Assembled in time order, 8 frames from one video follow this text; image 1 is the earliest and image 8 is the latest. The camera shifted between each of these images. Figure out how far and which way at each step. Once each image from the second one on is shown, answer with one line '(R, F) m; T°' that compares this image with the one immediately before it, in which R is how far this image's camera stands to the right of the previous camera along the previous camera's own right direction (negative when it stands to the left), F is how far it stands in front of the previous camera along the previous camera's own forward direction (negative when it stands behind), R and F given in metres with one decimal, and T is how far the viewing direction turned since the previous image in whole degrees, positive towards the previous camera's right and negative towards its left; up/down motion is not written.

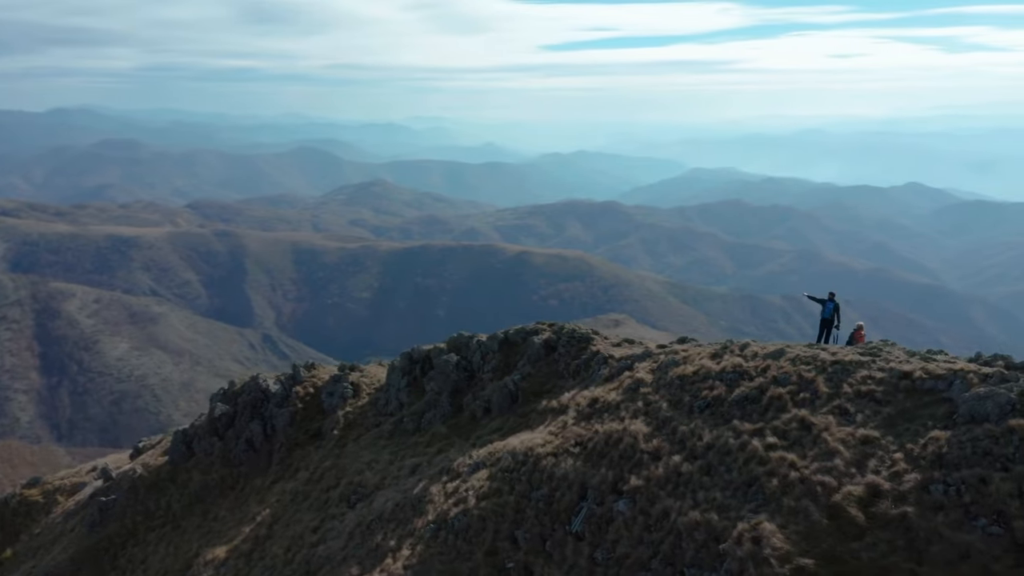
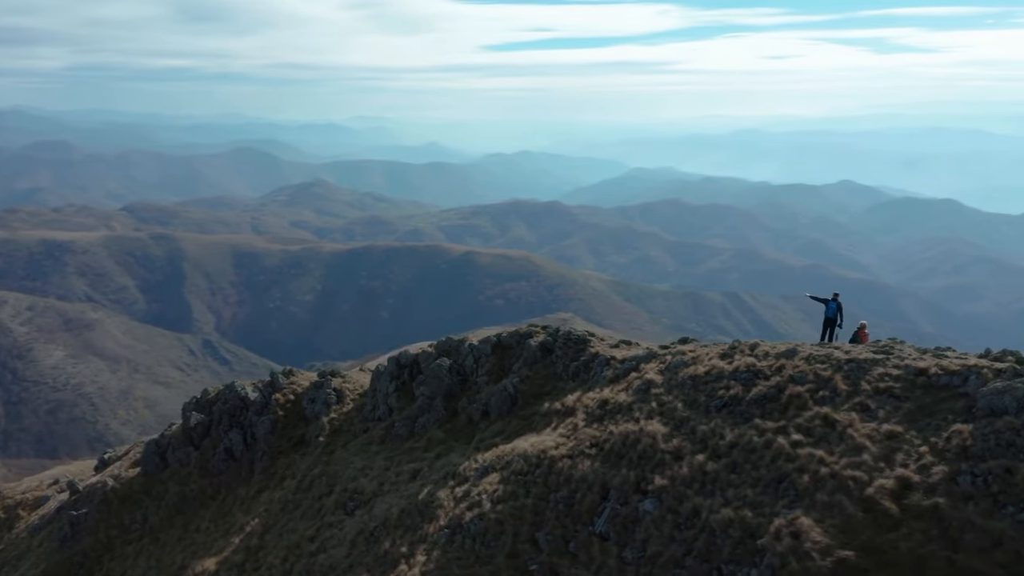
(-1.6, -0.1) m; +4°
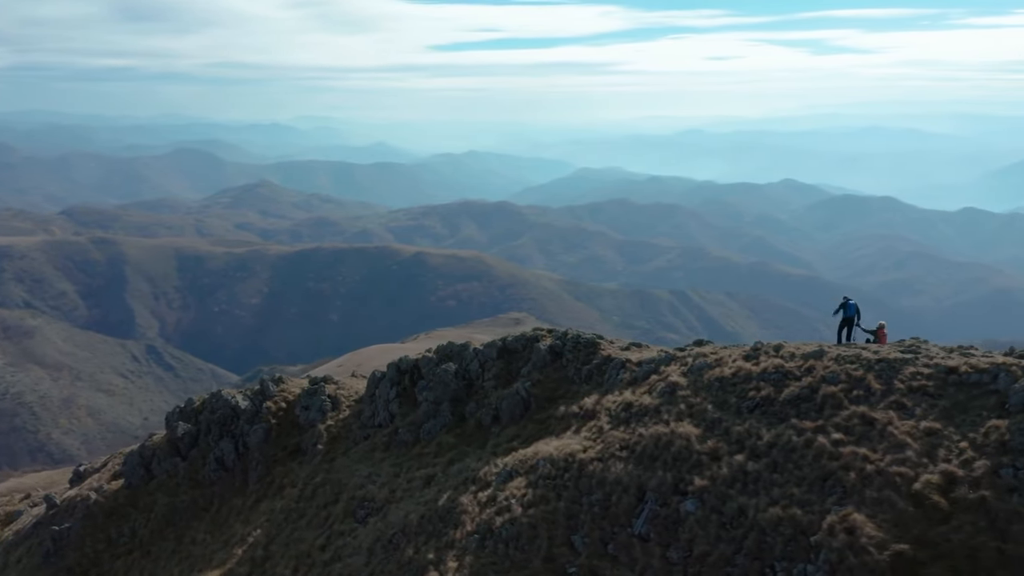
(-1.9, -0.1) m; +4°
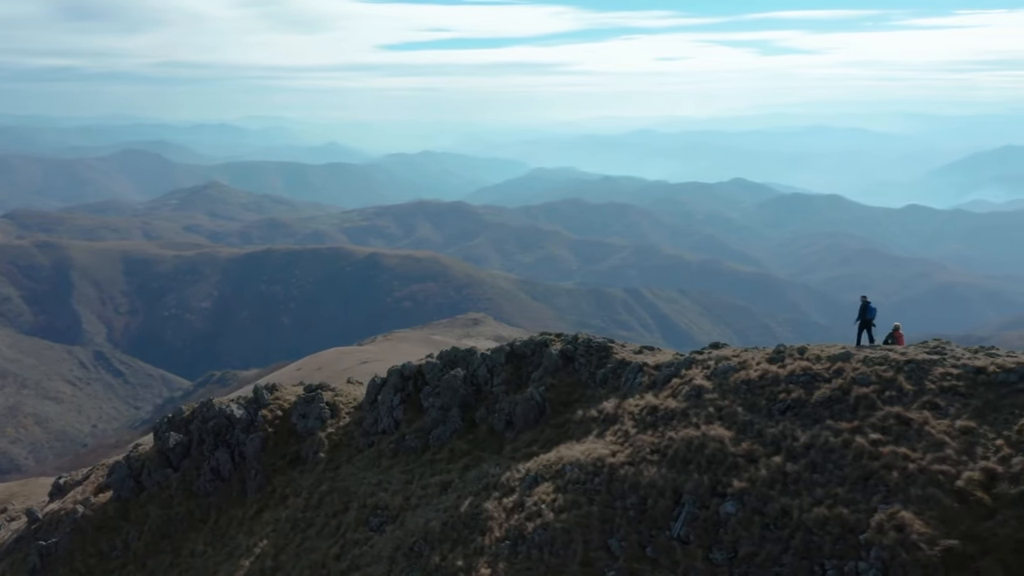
(-1.8, -0.1) m; +3°
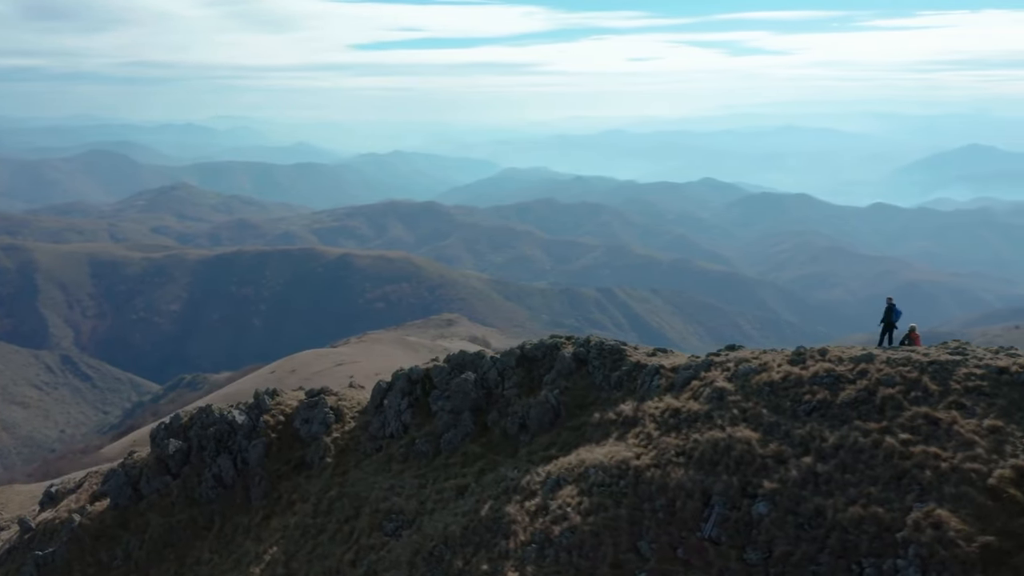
(-1.3, -0.1) m; +2°
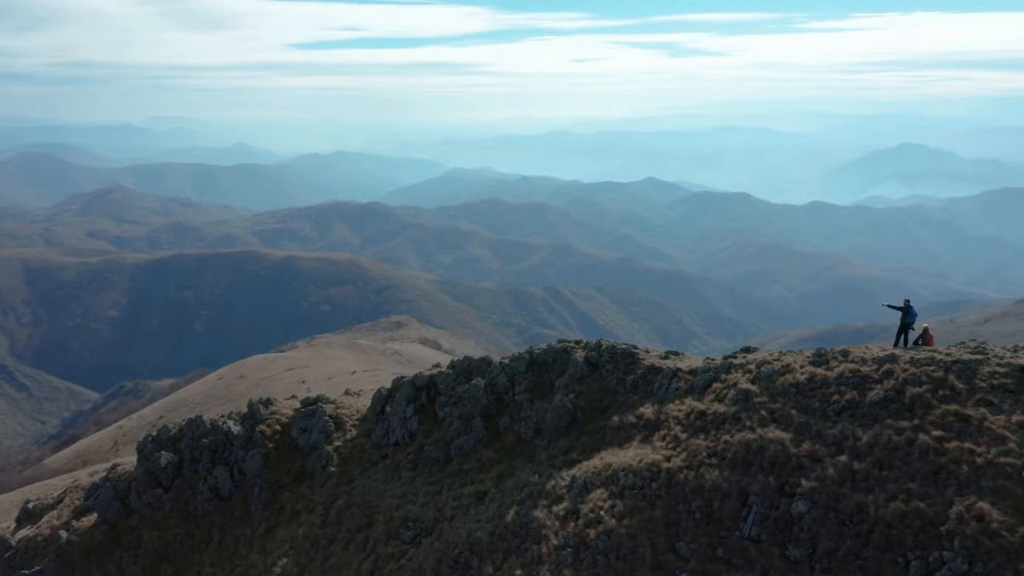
(-2.1, -0.1) m; +4°
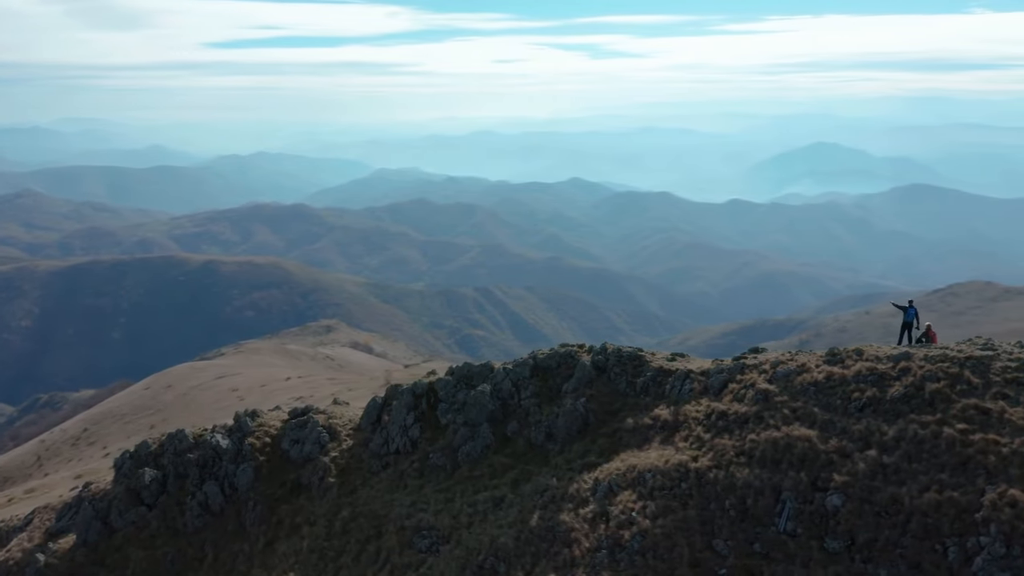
(-2.6, -0.1) m; +5°
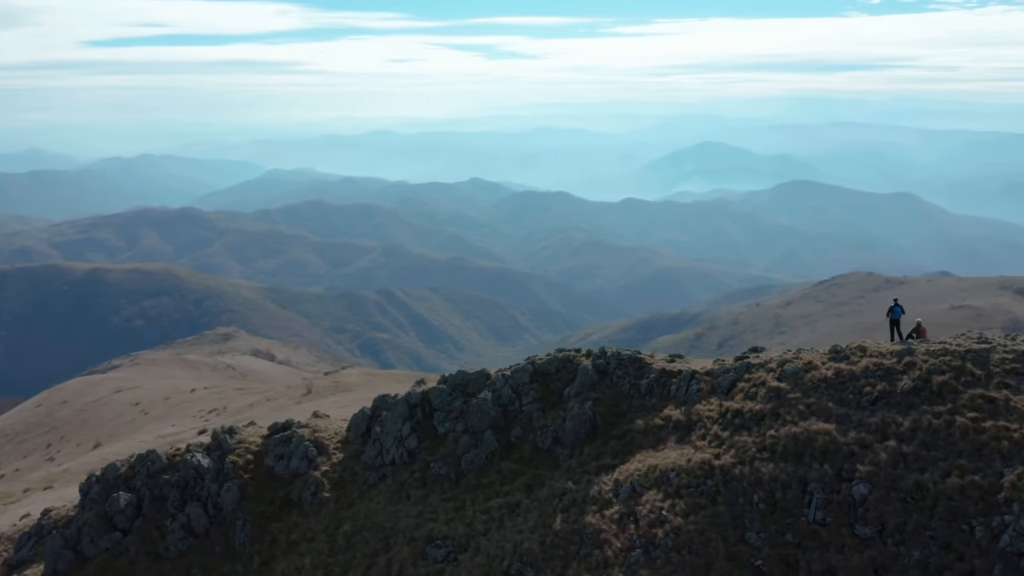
(-3.4, -0.1) m; +7°
